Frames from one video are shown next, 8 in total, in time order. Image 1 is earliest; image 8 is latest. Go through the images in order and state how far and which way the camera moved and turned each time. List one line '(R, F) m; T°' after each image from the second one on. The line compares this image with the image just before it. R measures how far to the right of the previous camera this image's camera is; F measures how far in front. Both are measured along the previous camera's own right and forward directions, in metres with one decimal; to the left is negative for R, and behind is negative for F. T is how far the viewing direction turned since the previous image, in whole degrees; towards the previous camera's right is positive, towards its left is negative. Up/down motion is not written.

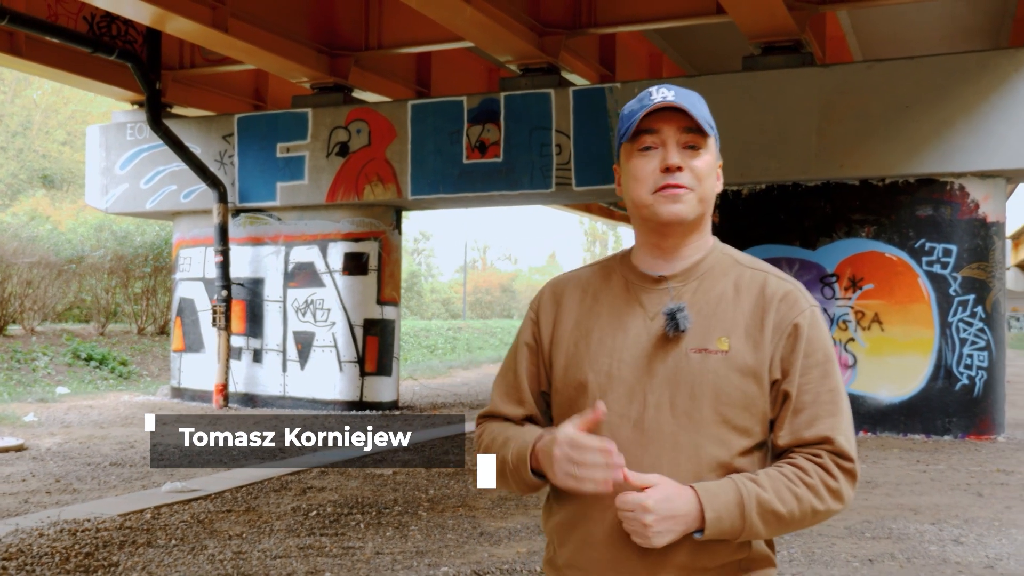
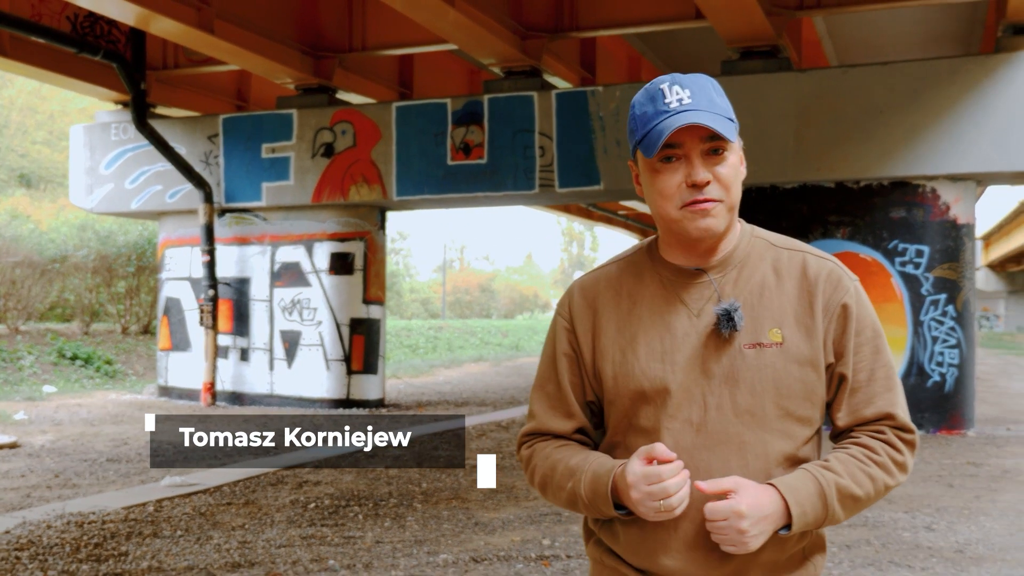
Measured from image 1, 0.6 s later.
(-0.1, -0.2) m; +1°
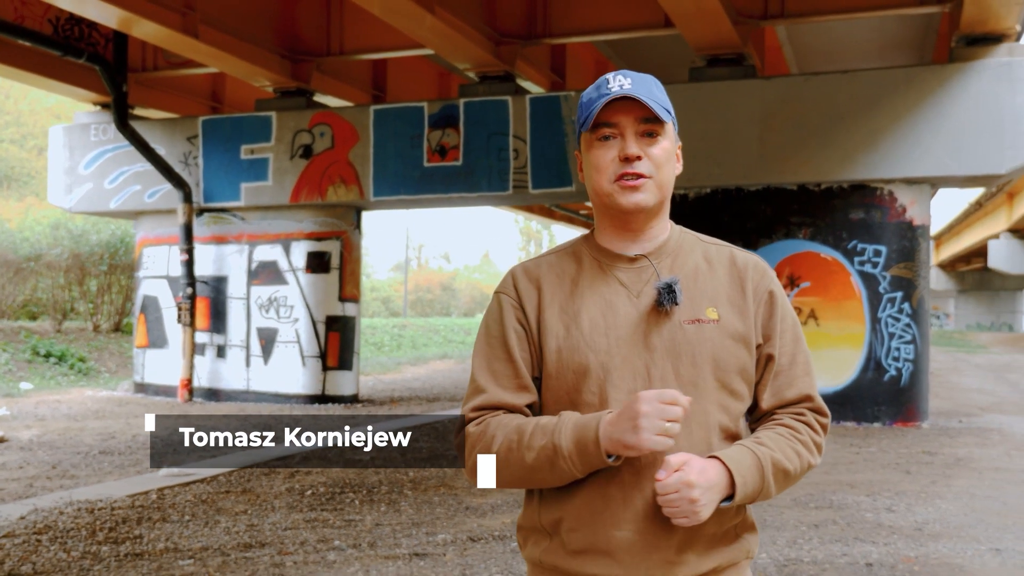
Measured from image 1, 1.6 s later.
(-0.2, -0.4) m; +2°
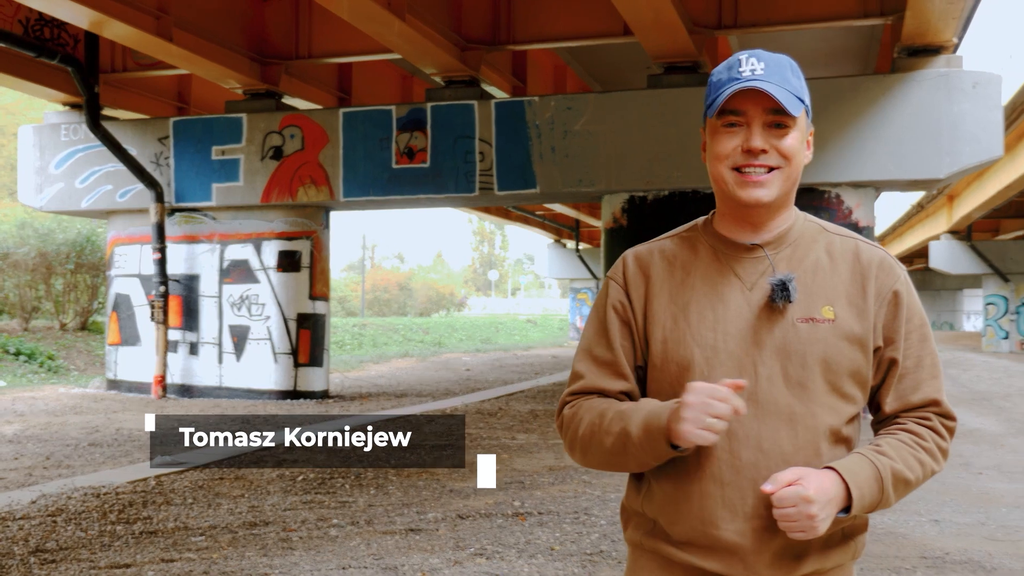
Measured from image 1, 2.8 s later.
(-0.2, -0.5) m; +3°
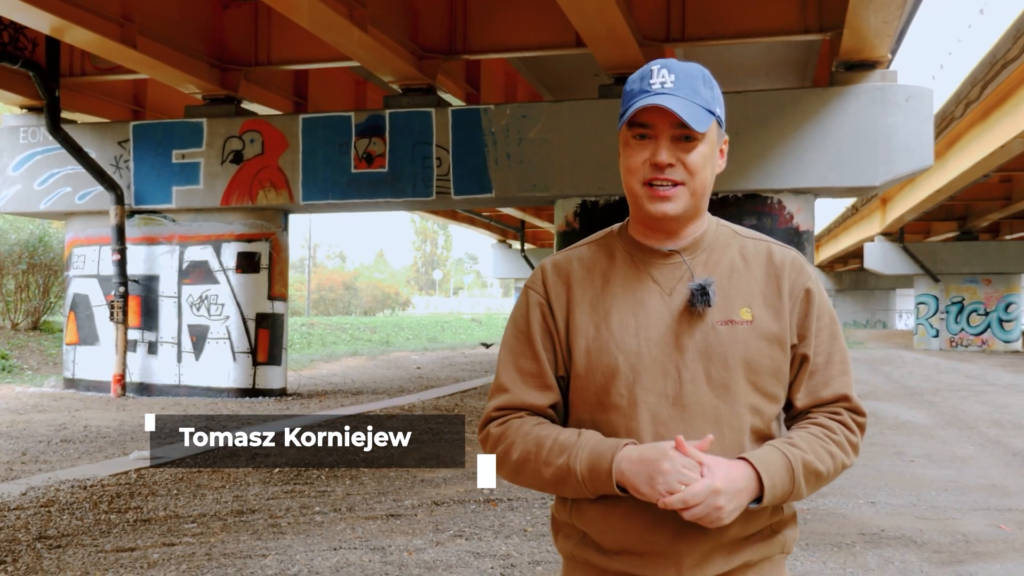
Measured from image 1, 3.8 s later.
(-0.2, -0.4) m; +3°
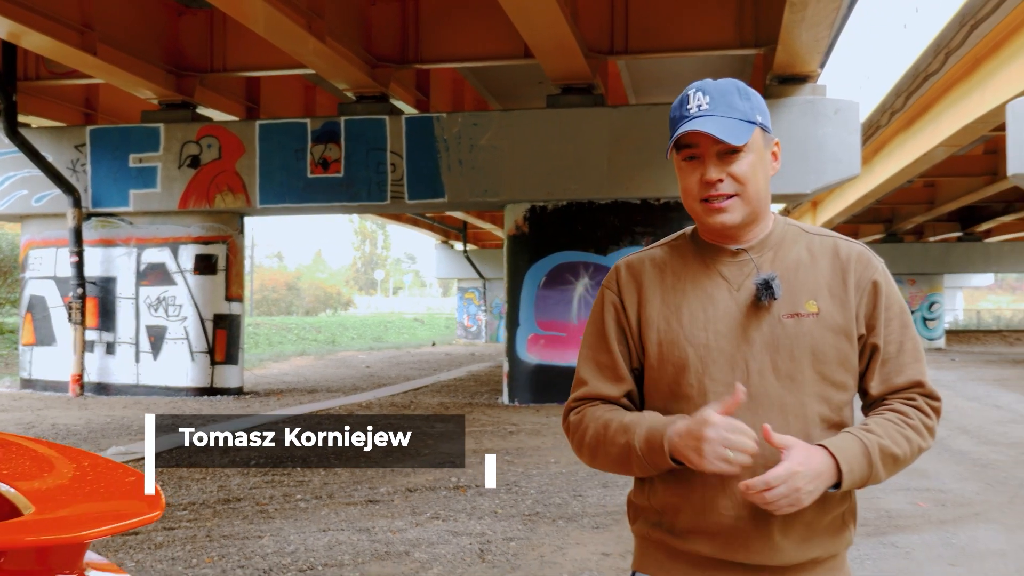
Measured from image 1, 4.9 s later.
(-0.2, -0.5) m; +3°
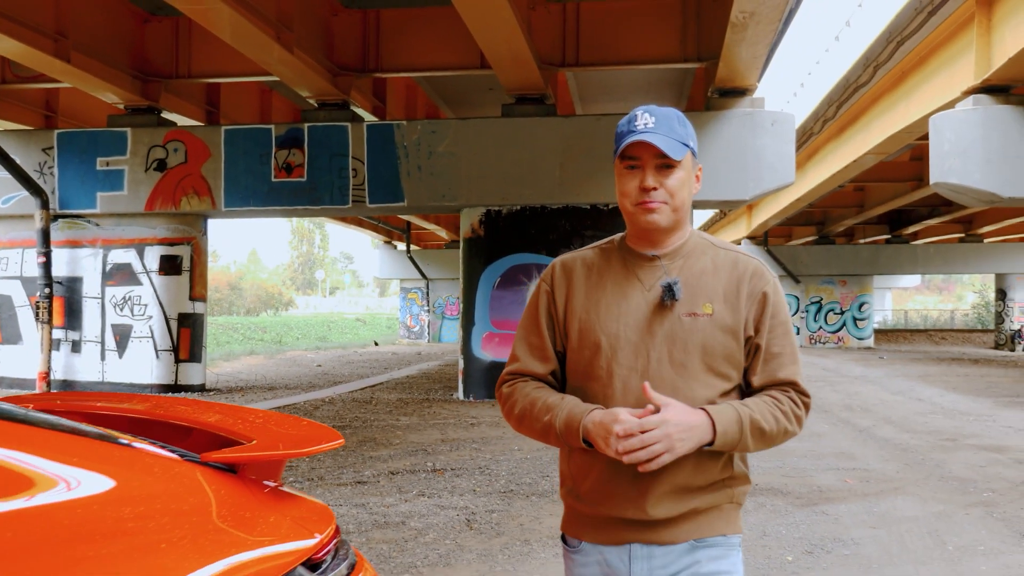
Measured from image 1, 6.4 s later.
(-0.2, -0.7) m; +3°
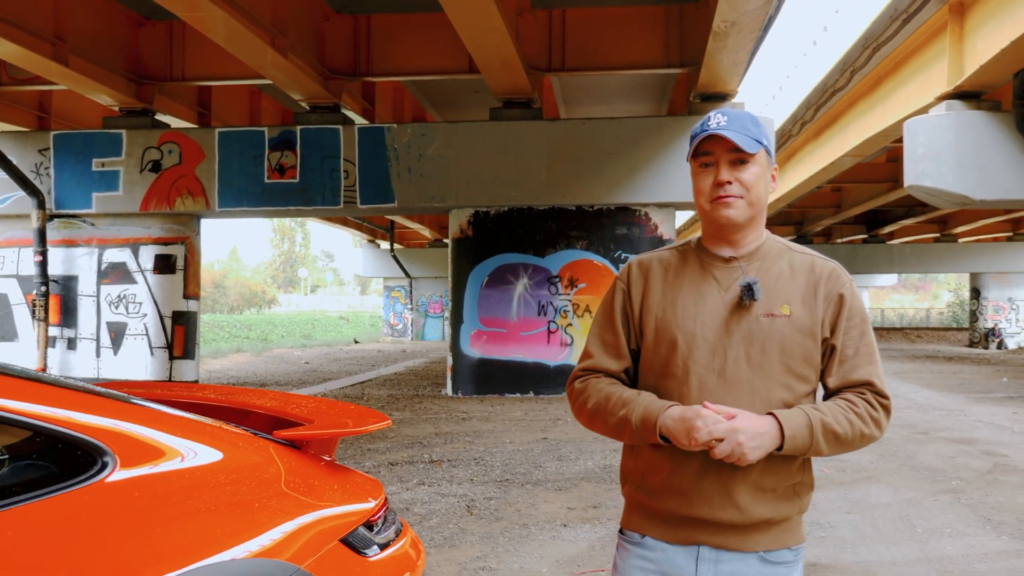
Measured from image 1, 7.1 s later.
(-0.1, -0.4) m; +1°
